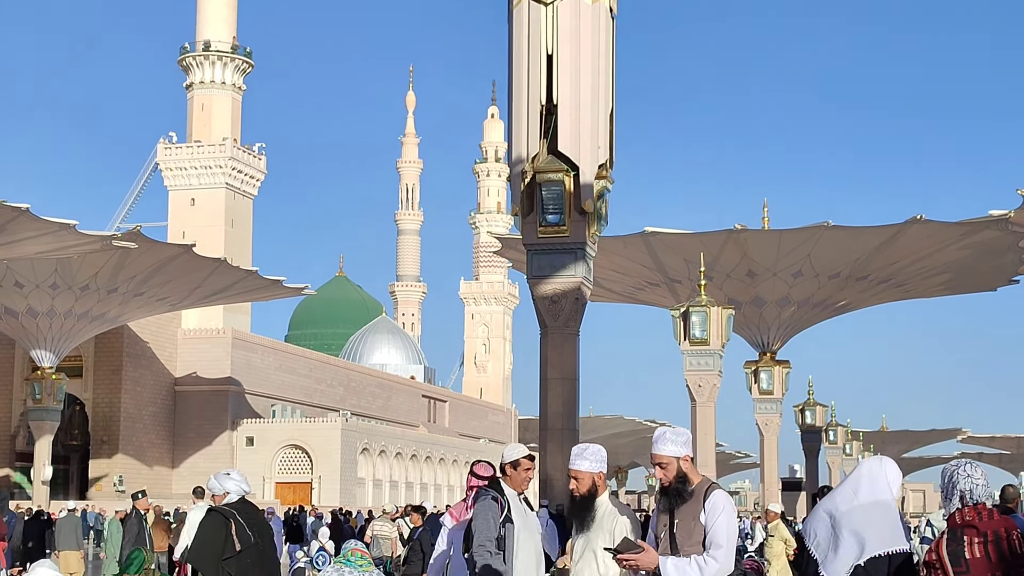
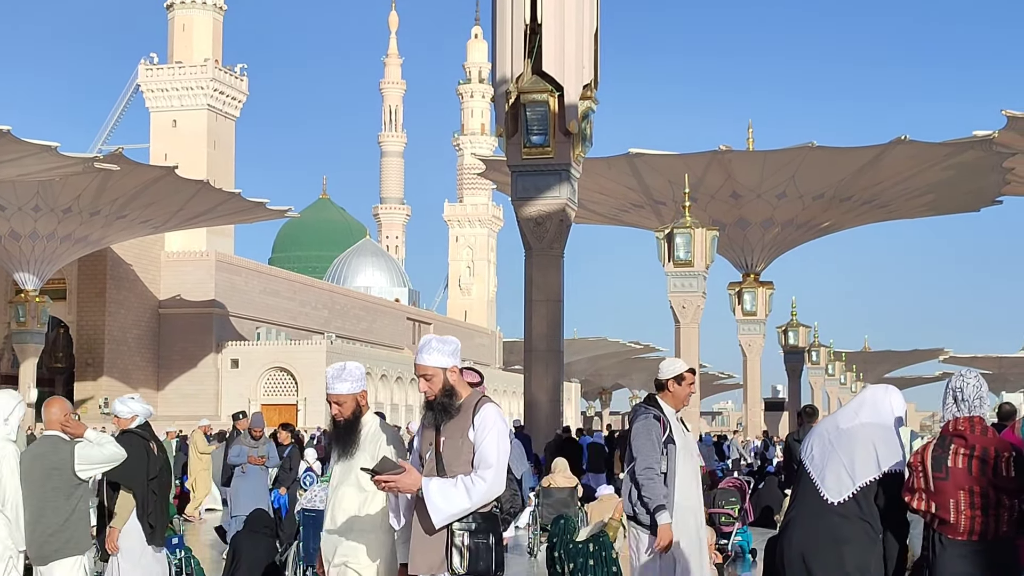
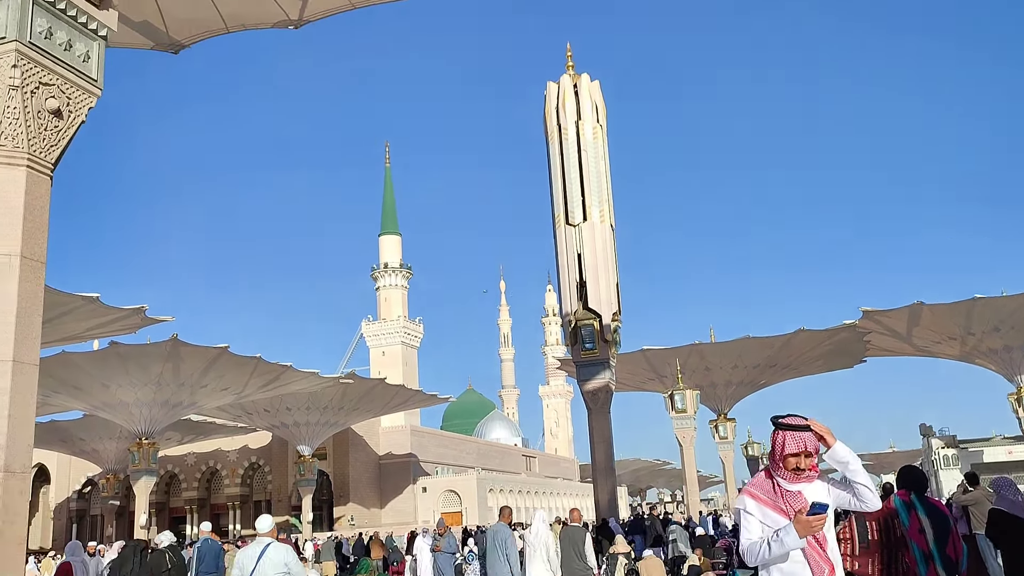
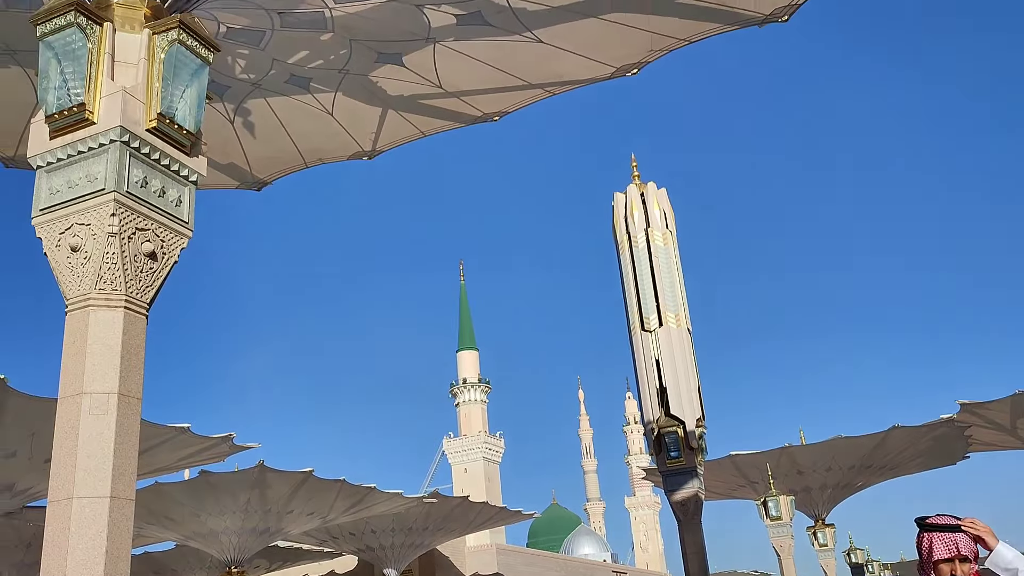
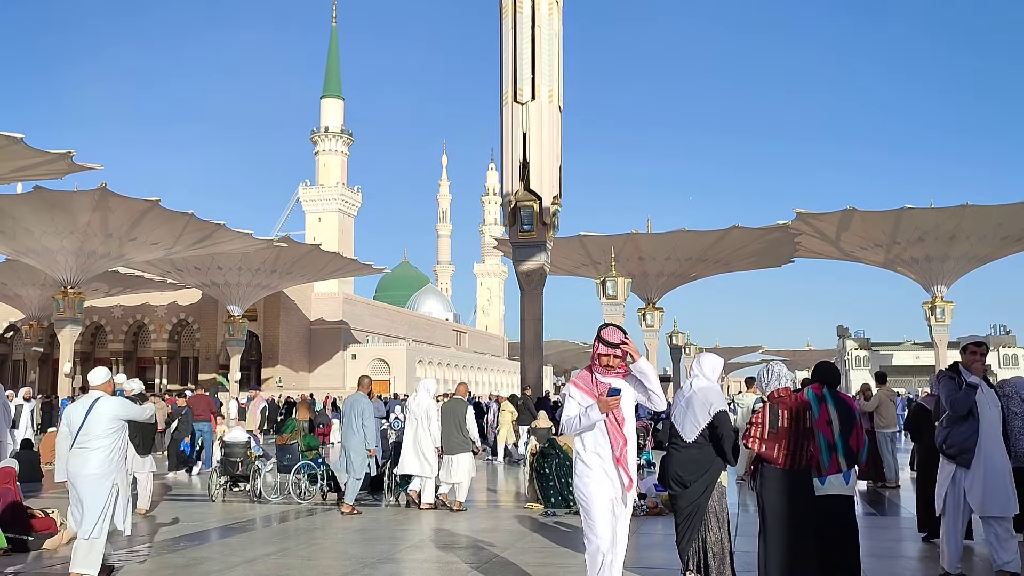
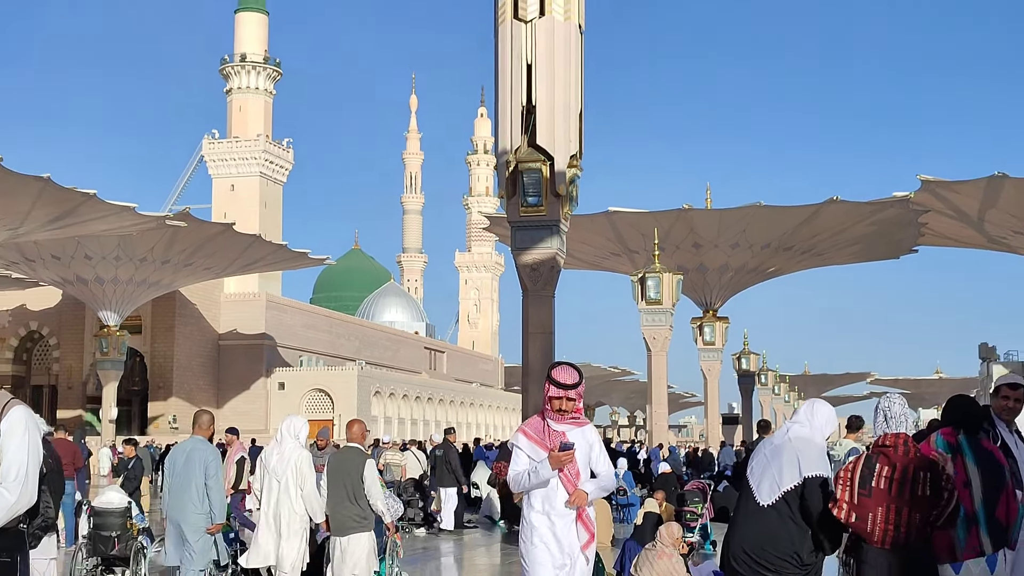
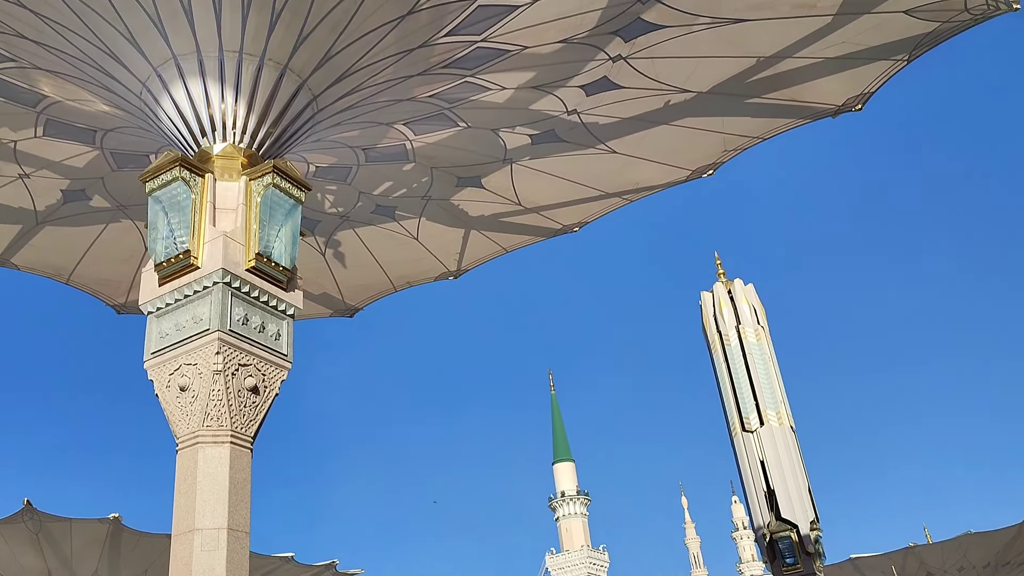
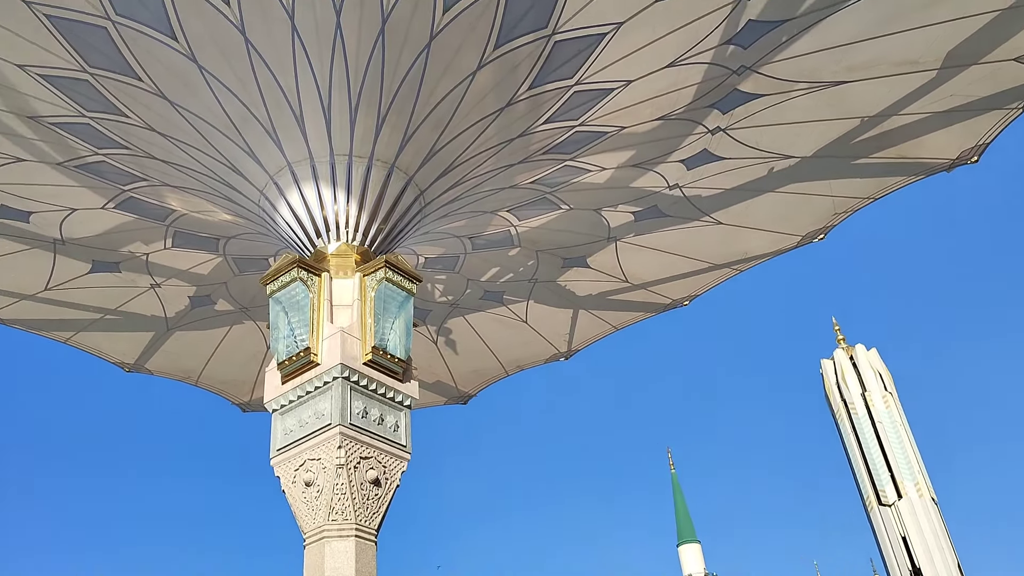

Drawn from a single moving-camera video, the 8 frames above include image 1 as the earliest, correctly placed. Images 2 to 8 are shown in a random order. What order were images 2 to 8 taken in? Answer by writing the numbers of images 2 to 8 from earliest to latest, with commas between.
2, 6, 5, 3, 4, 7, 8
